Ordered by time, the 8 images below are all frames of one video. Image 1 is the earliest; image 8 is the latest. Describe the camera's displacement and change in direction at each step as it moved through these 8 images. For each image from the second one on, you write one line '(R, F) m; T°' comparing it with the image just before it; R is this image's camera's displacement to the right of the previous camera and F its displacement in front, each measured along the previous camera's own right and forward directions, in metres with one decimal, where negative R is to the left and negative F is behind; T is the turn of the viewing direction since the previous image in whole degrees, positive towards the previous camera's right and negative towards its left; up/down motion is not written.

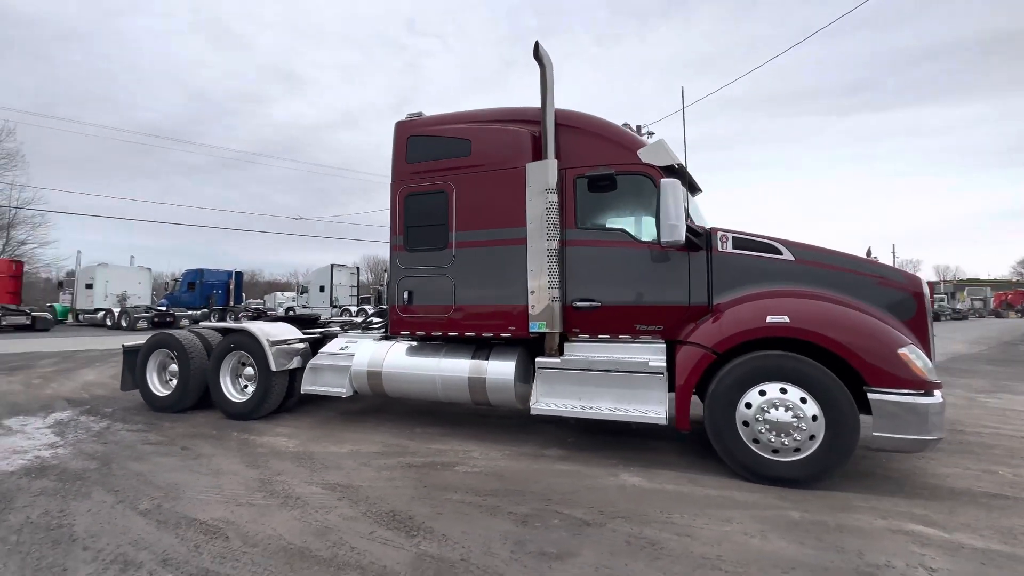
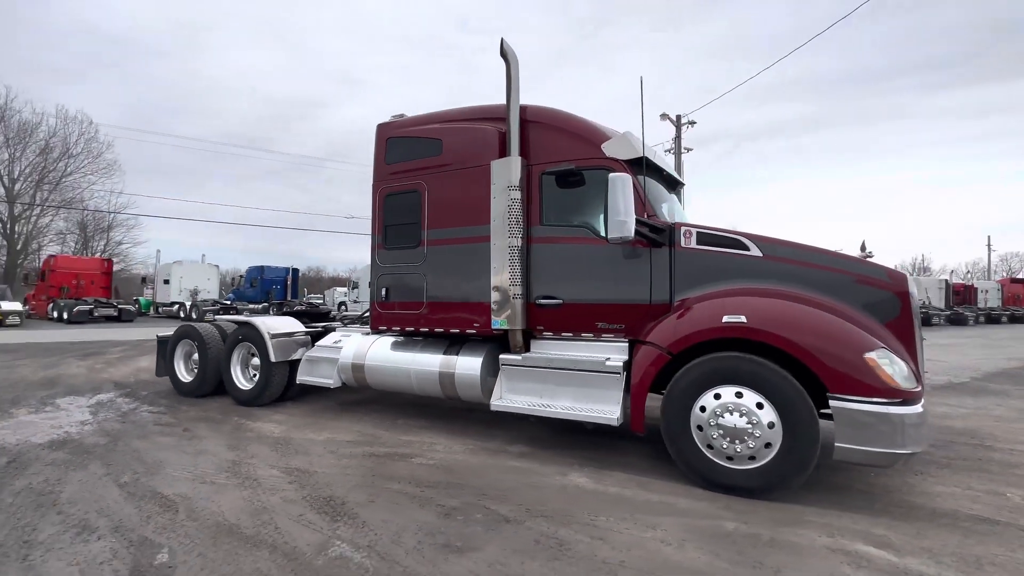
(+0.9, 0.0) m; -7°
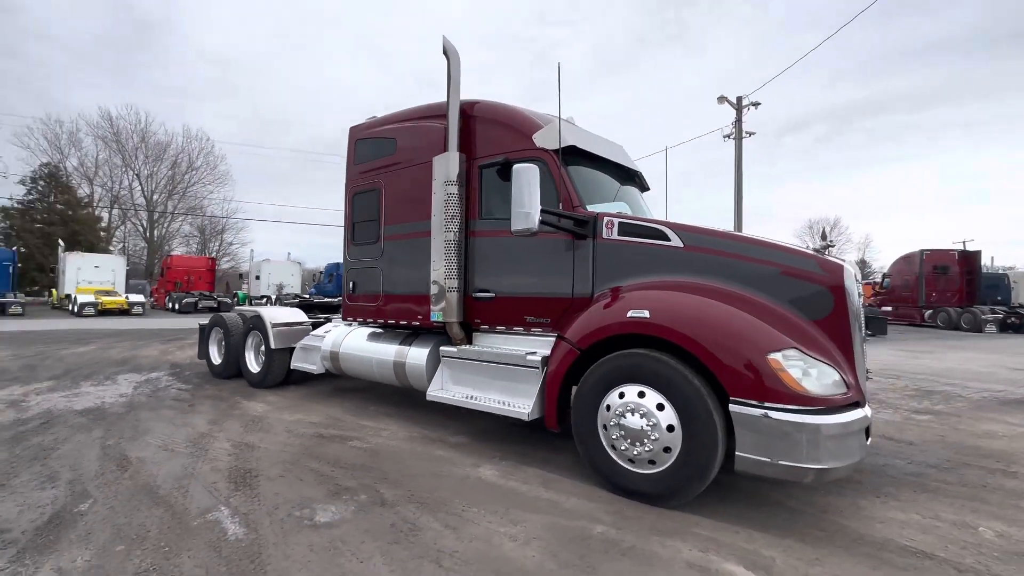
(+1.4, +0.1) m; -10°
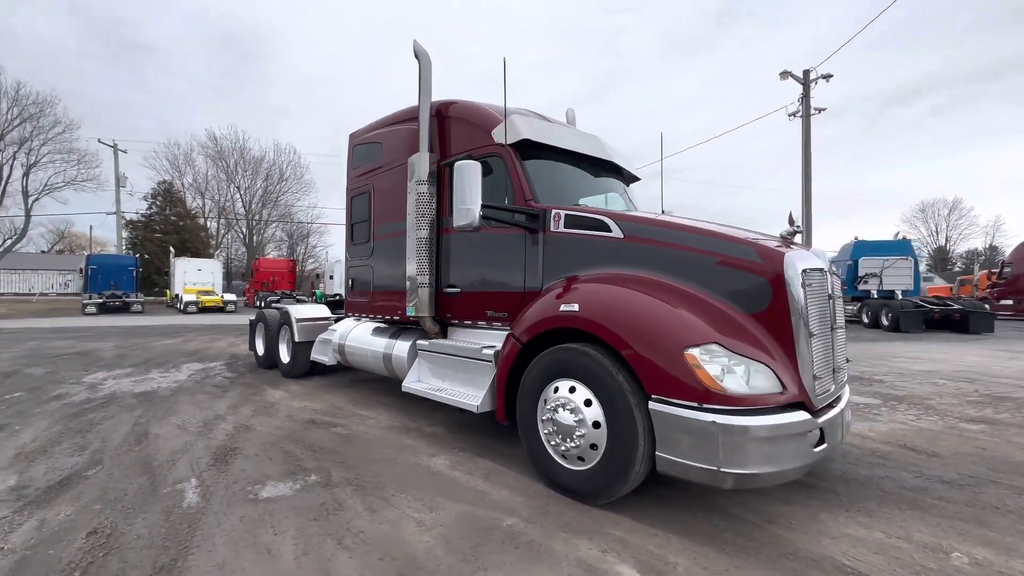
(+1.1, 0.0) m; -9°
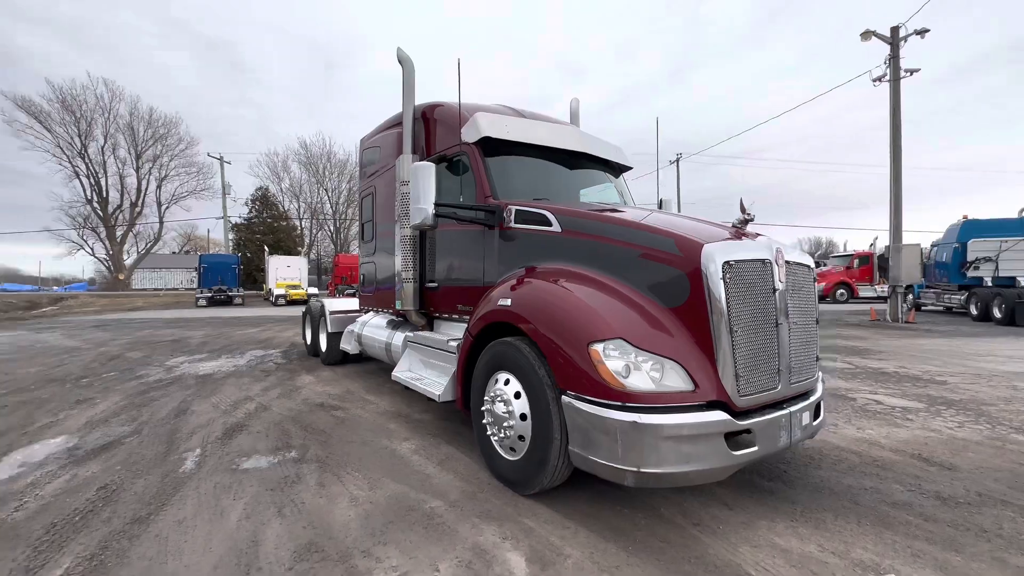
(+1.1, 0.0) m; -10°
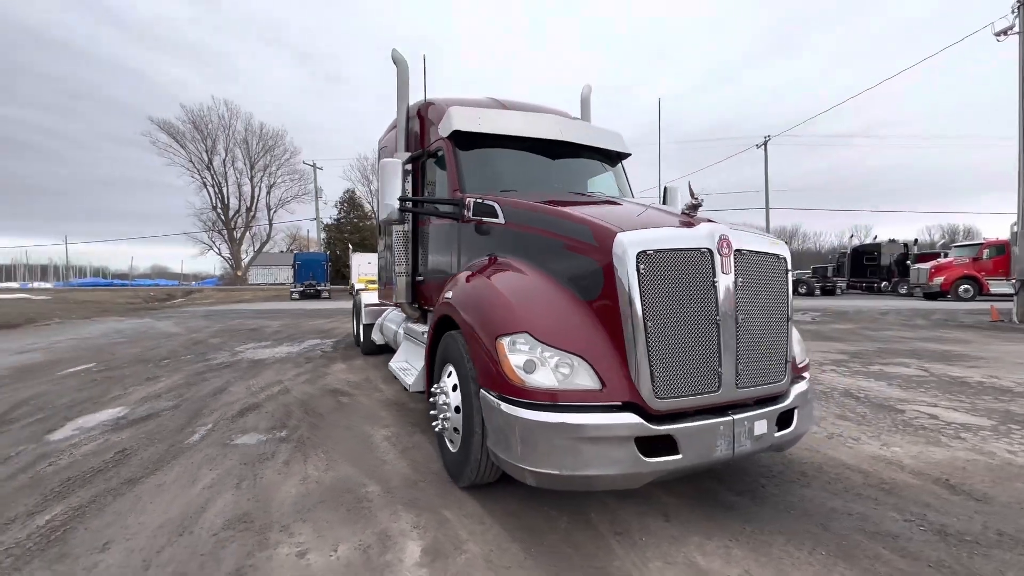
(+1.0, +0.1) m; -10°
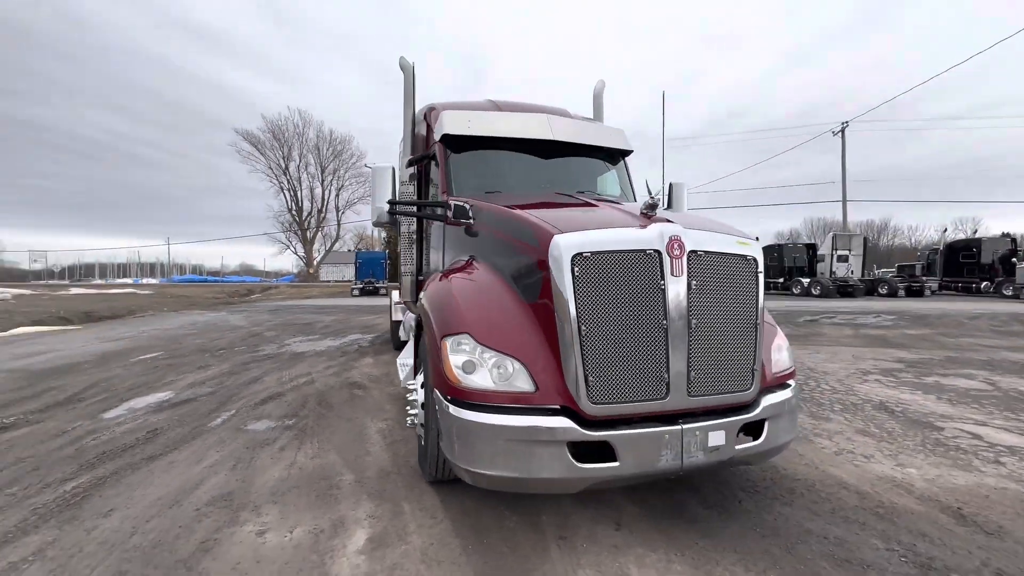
(+0.7, 0.0) m; -8°
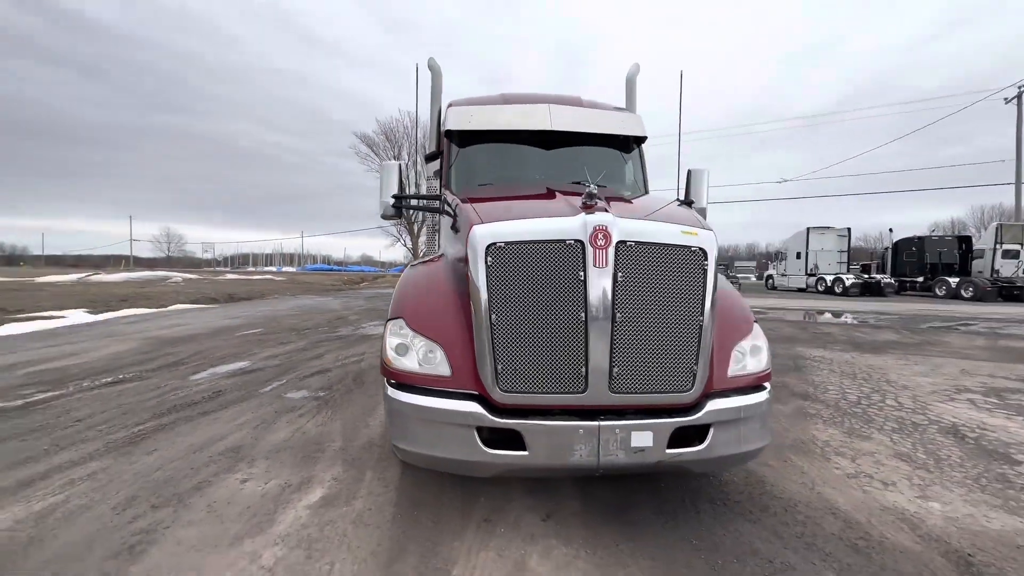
(+1.0, 0.0) m; -13°
